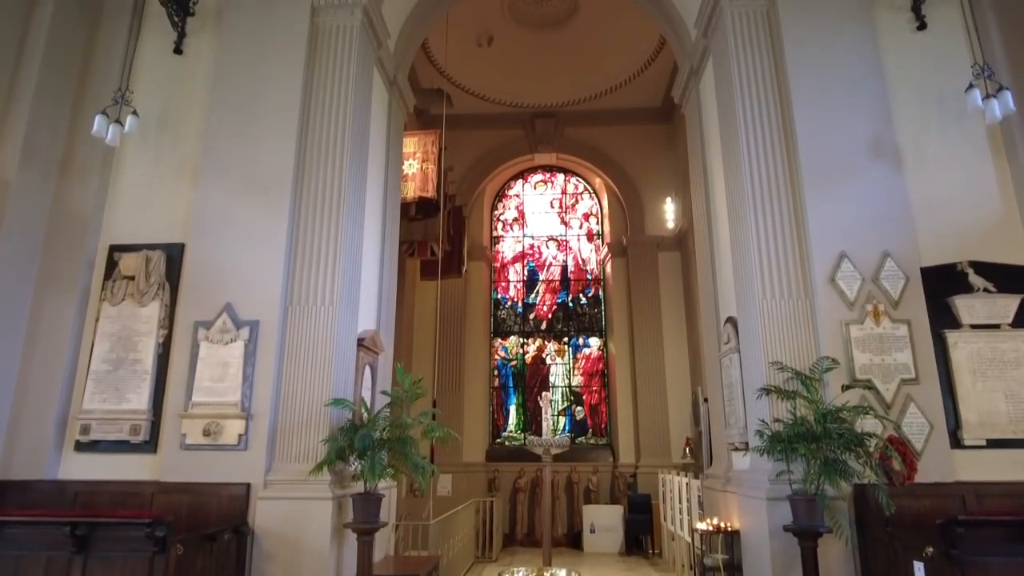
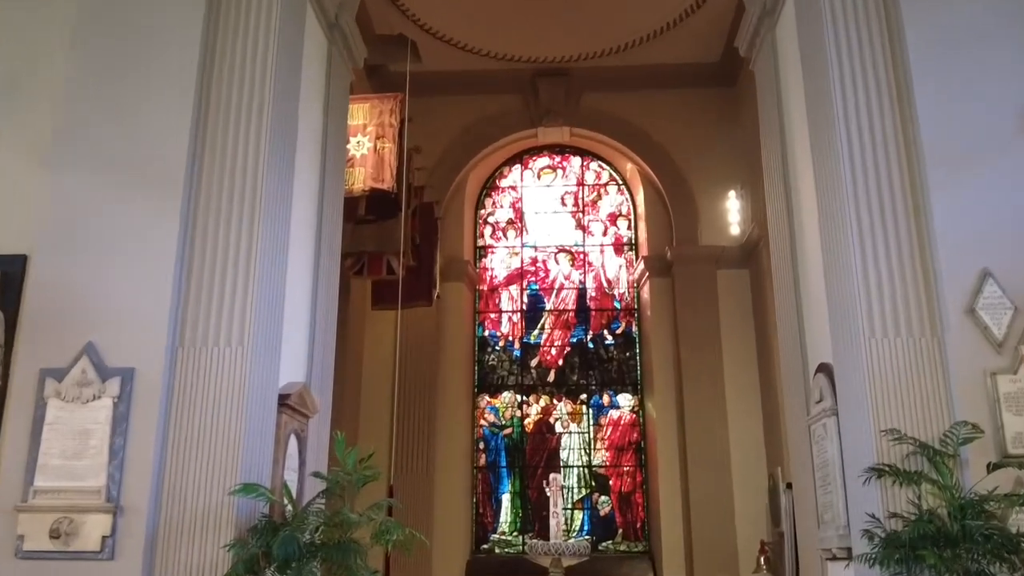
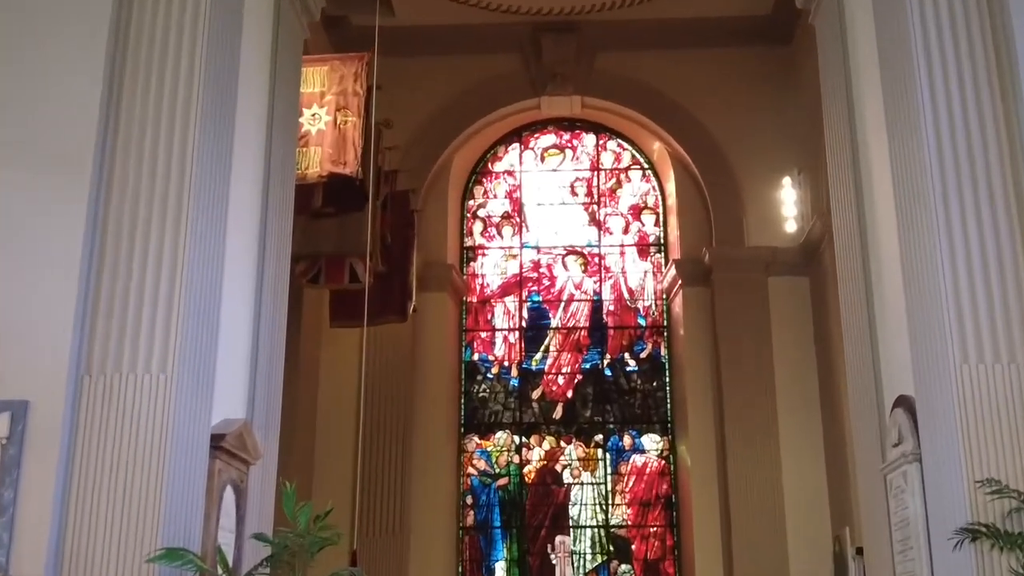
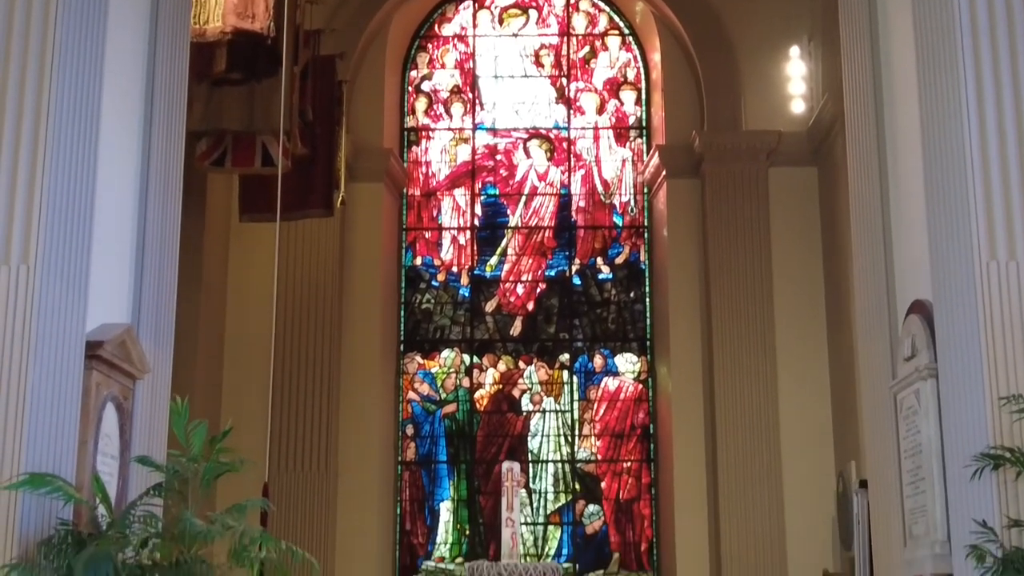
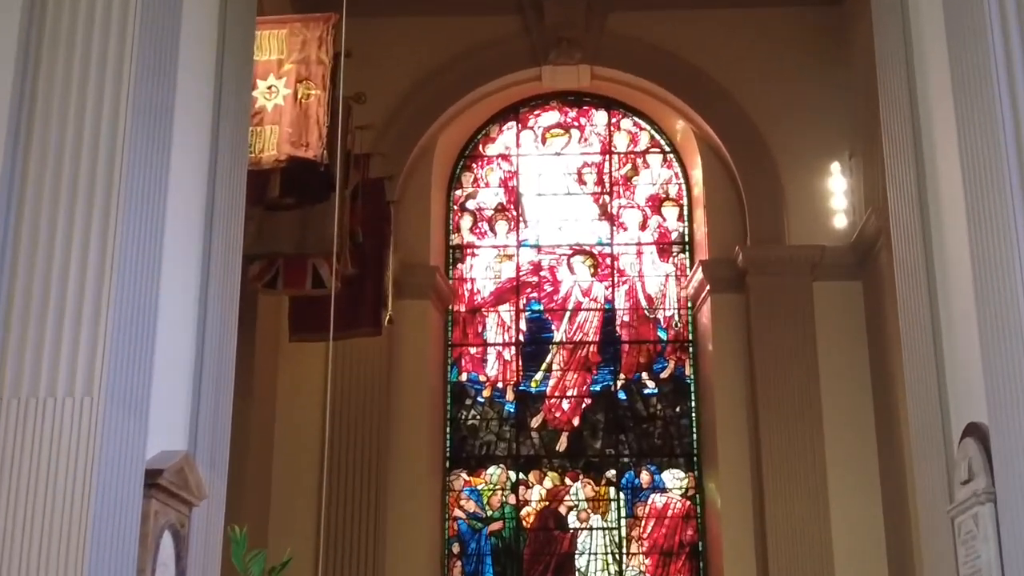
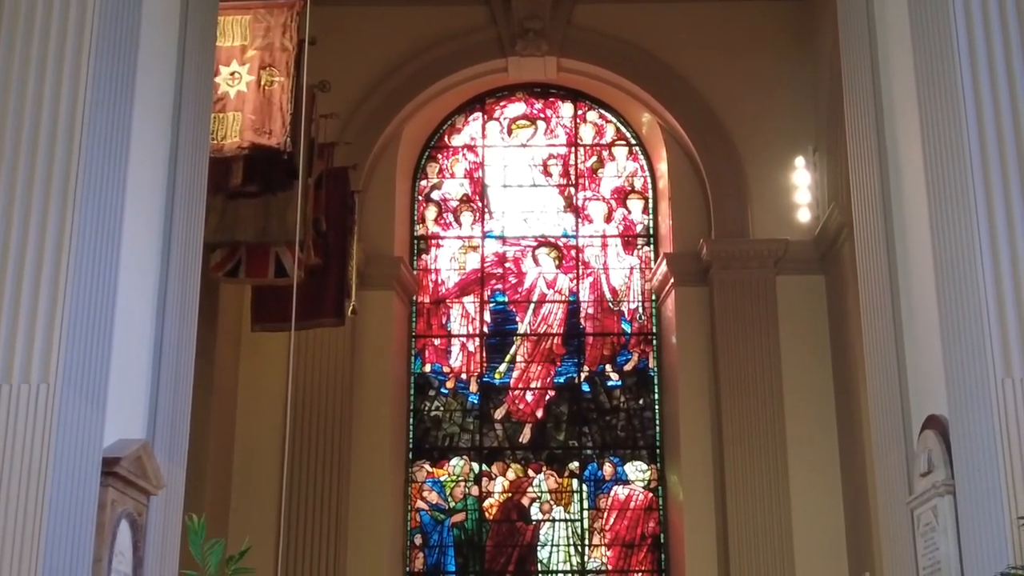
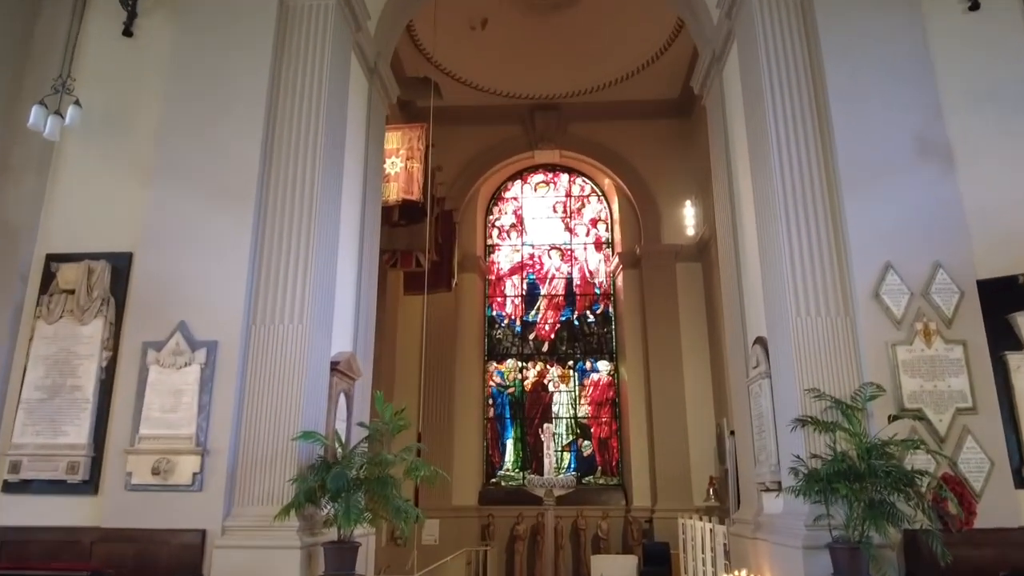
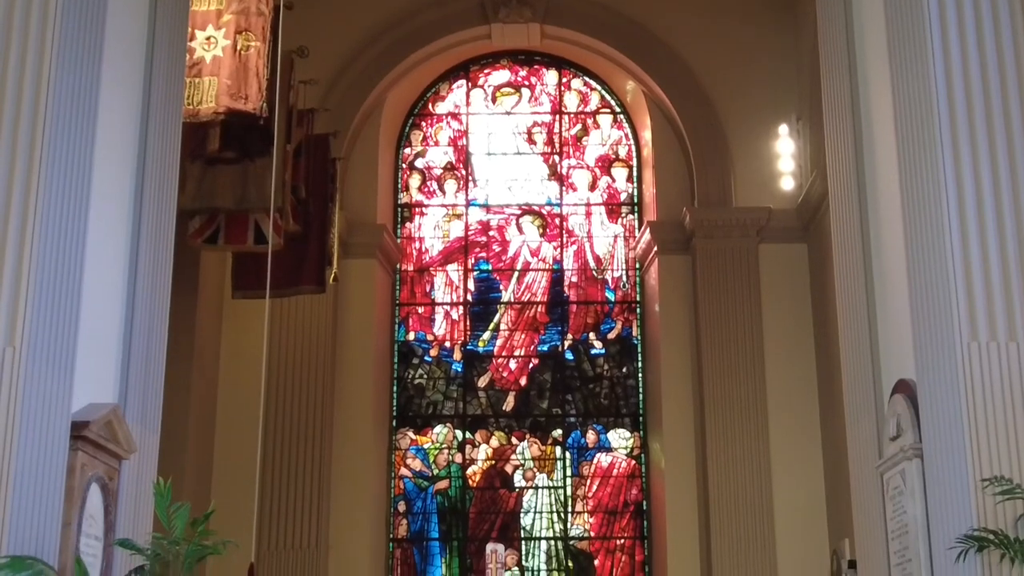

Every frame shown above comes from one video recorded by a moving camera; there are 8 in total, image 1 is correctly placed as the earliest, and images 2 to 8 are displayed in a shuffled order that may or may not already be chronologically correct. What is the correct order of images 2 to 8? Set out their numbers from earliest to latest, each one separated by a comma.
7, 2, 3, 5, 6, 8, 4
